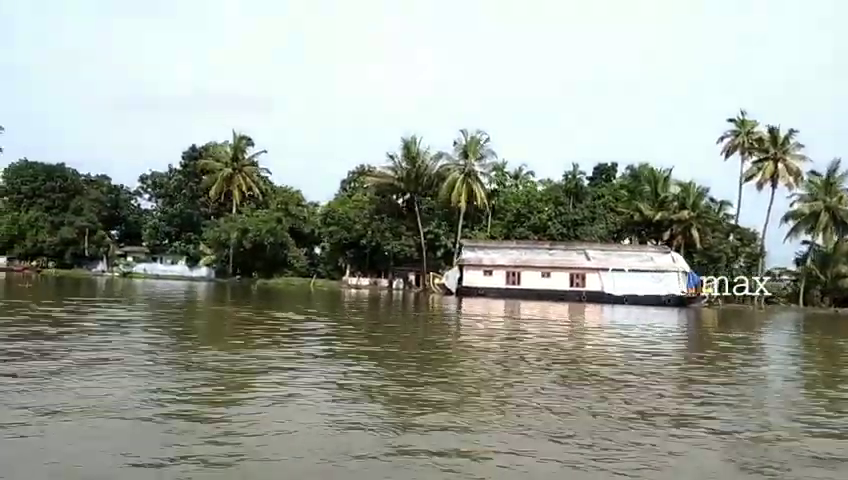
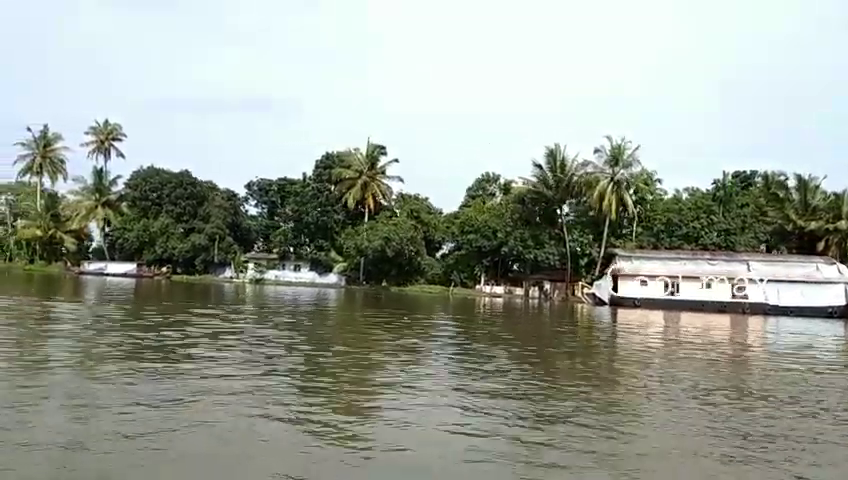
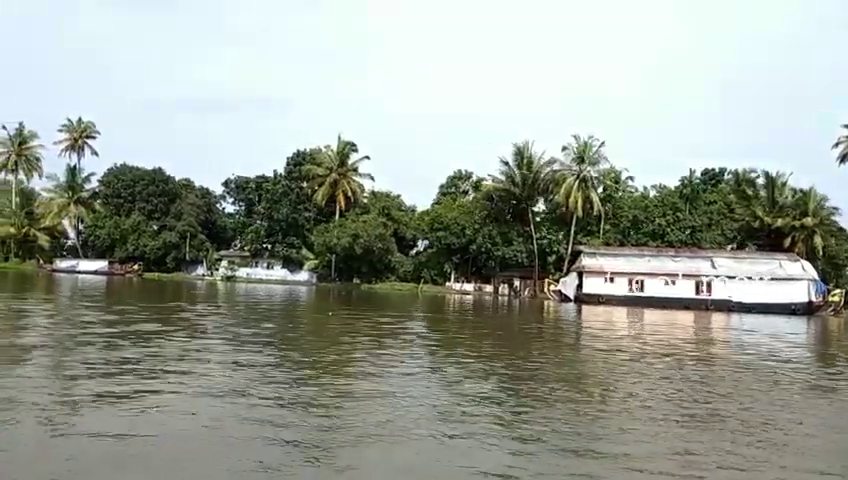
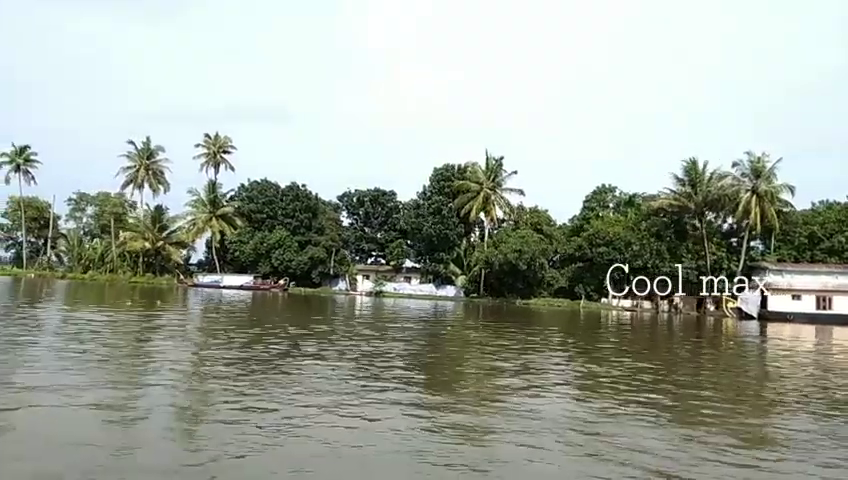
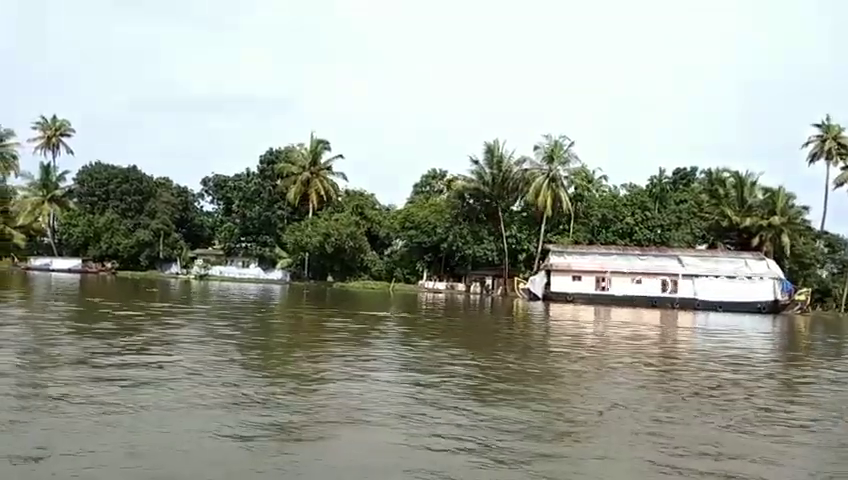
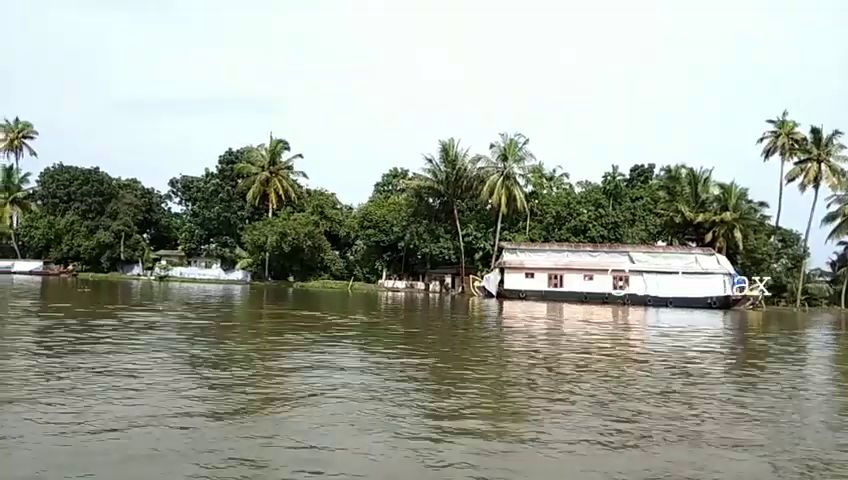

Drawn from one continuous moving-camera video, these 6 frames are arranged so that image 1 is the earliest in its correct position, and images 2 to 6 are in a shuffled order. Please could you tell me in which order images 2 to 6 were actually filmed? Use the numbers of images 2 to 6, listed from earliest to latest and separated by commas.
6, 5, 3, 2, 4
